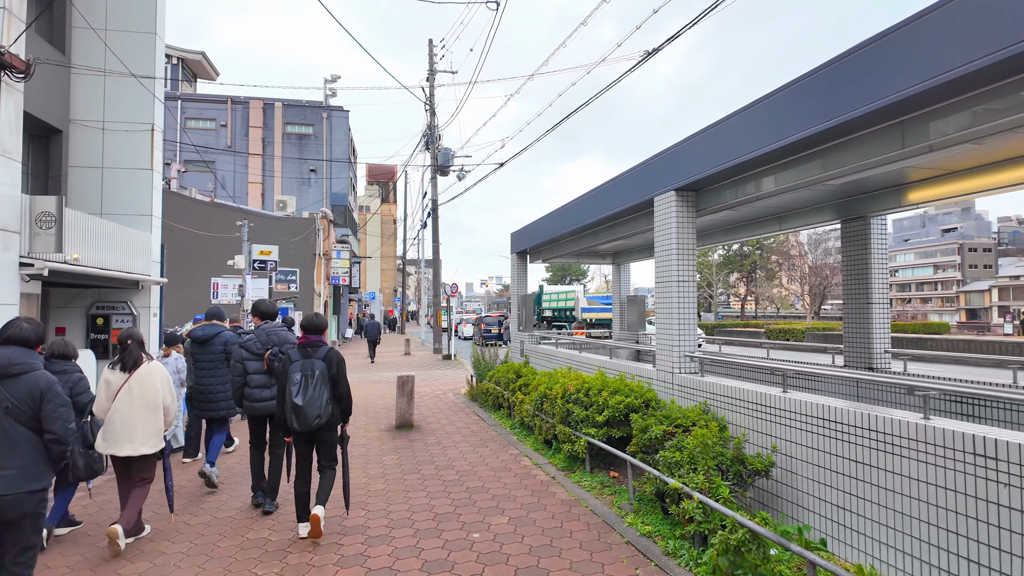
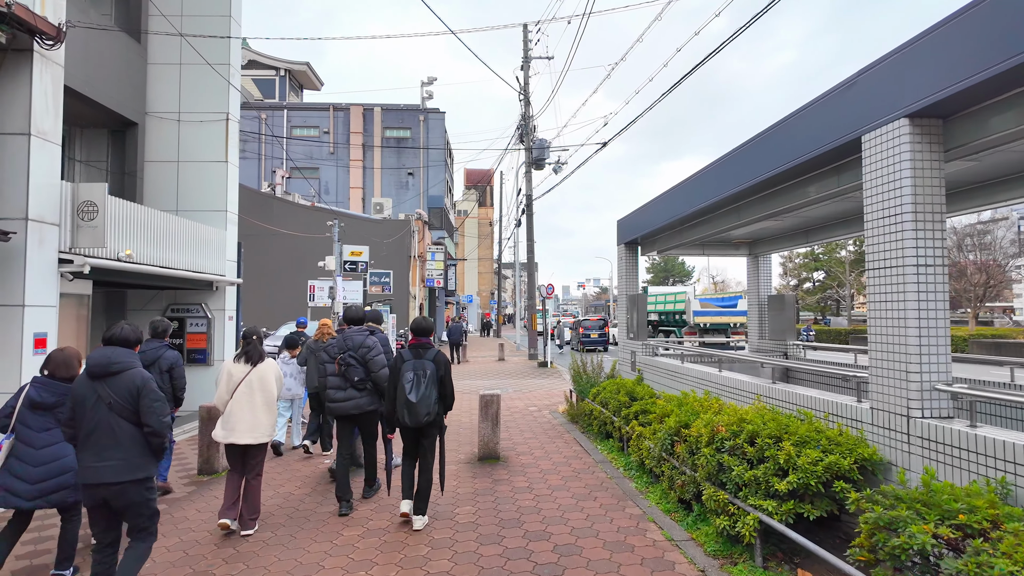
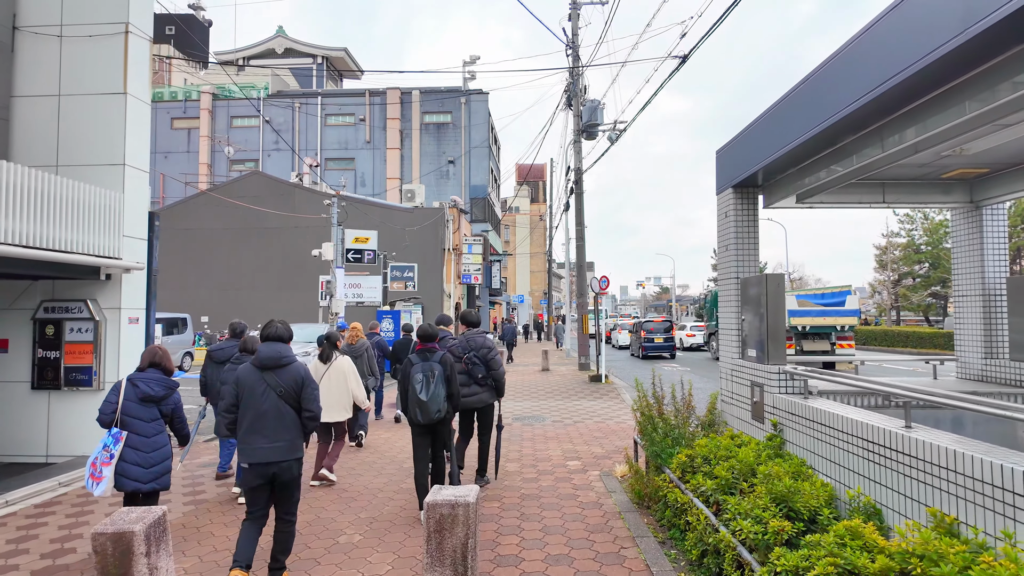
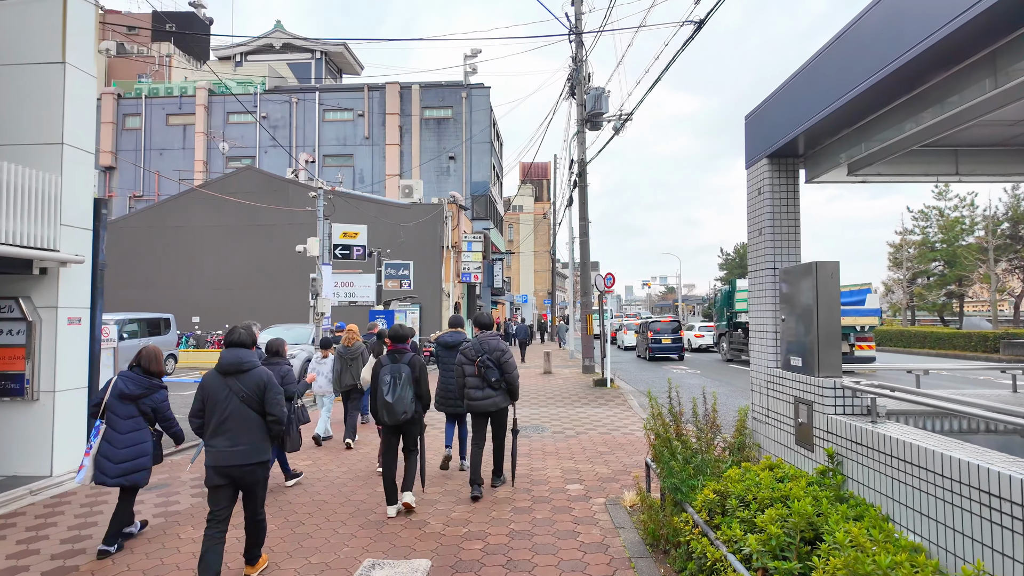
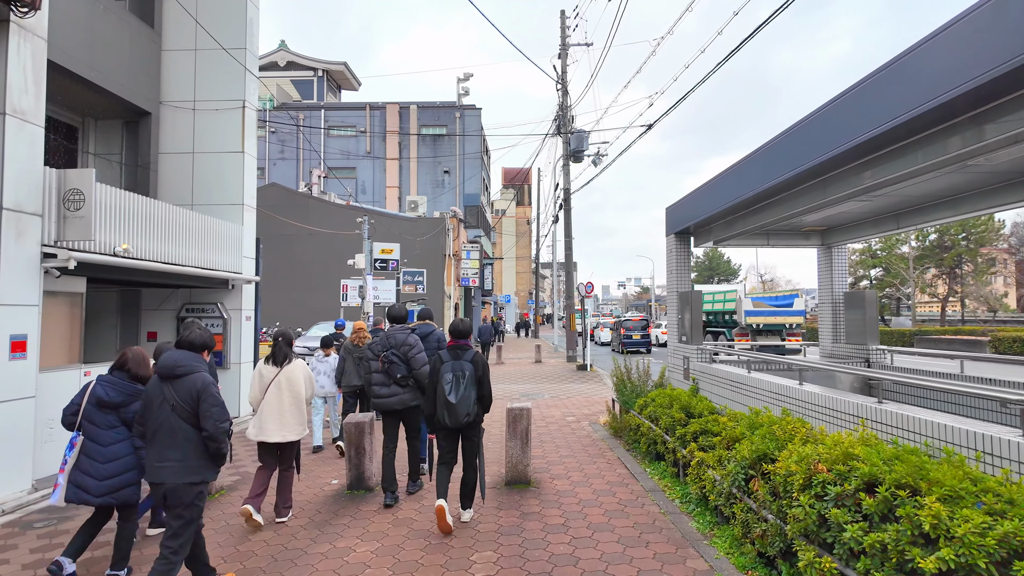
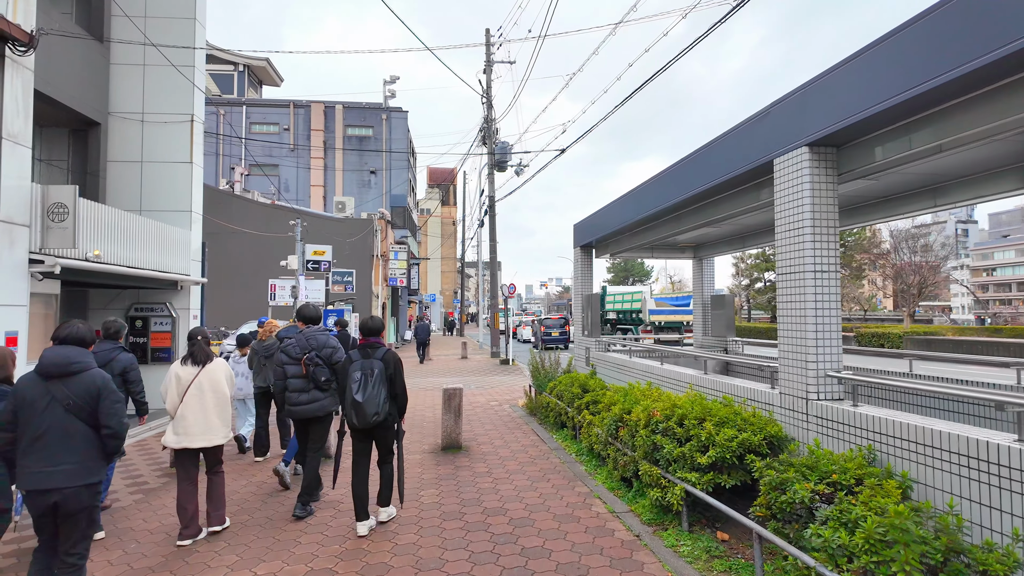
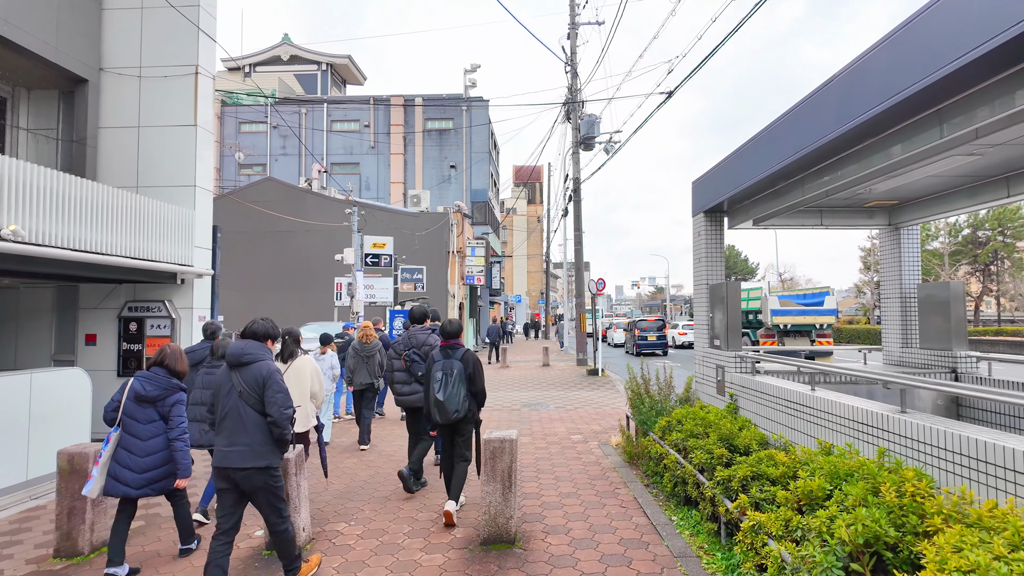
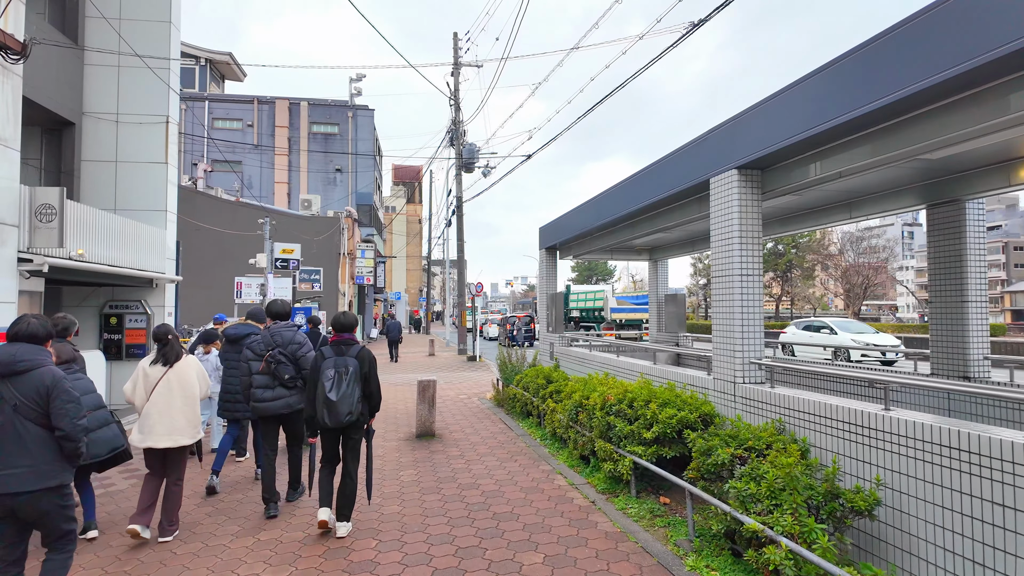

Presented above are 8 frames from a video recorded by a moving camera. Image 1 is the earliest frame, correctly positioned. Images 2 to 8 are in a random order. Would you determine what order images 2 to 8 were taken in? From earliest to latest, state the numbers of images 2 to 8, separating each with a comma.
8, 6, 2, 5, 7, 3, 4
